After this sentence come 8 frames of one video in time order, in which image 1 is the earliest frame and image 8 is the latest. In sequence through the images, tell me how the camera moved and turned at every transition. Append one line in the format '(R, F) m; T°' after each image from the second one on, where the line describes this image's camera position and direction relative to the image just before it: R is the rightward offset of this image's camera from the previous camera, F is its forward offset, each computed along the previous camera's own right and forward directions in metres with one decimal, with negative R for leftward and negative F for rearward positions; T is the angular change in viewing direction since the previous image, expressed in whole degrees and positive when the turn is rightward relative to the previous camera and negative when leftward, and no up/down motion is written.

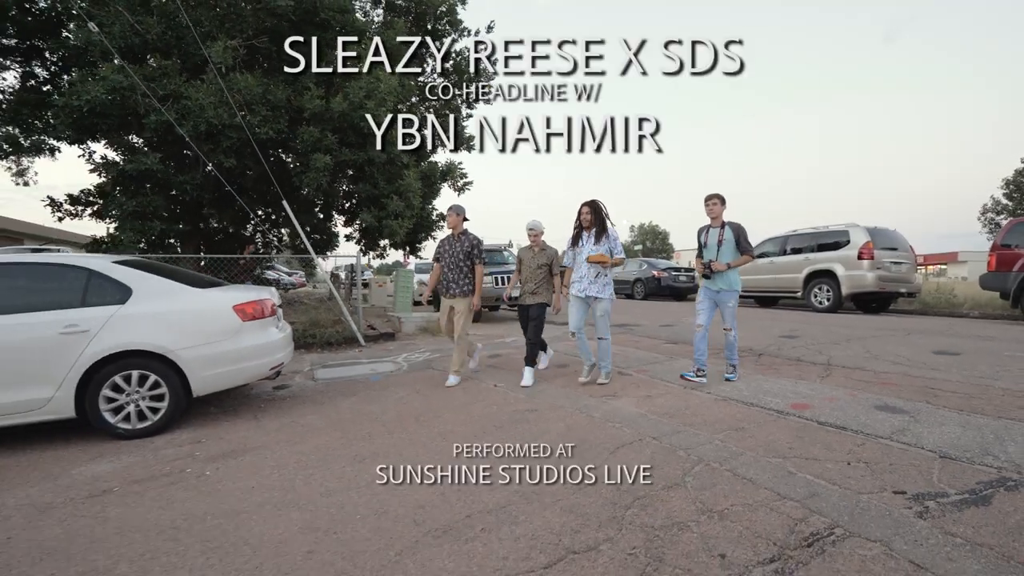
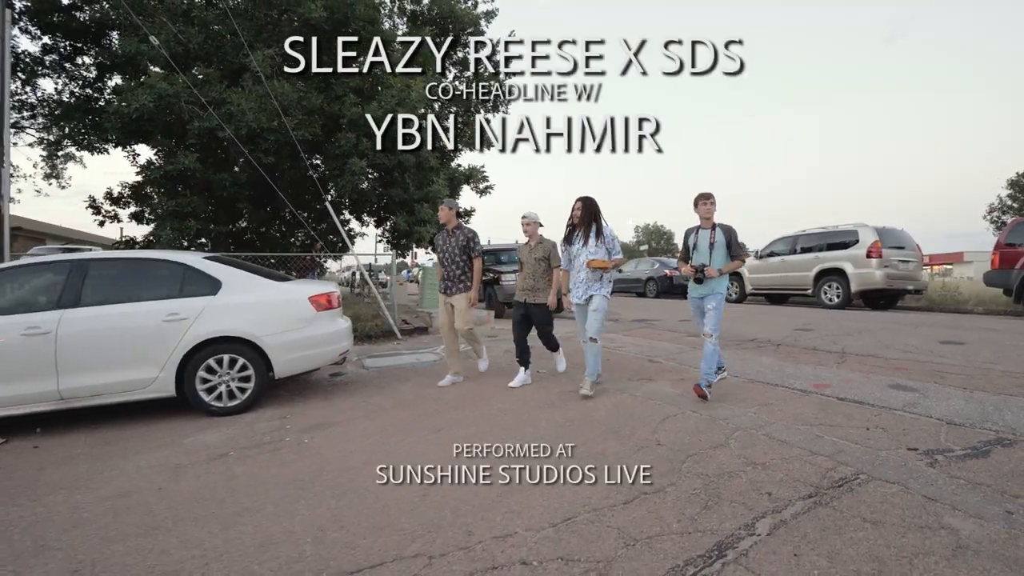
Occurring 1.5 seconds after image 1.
(-0.5, -0.6) m; 0°
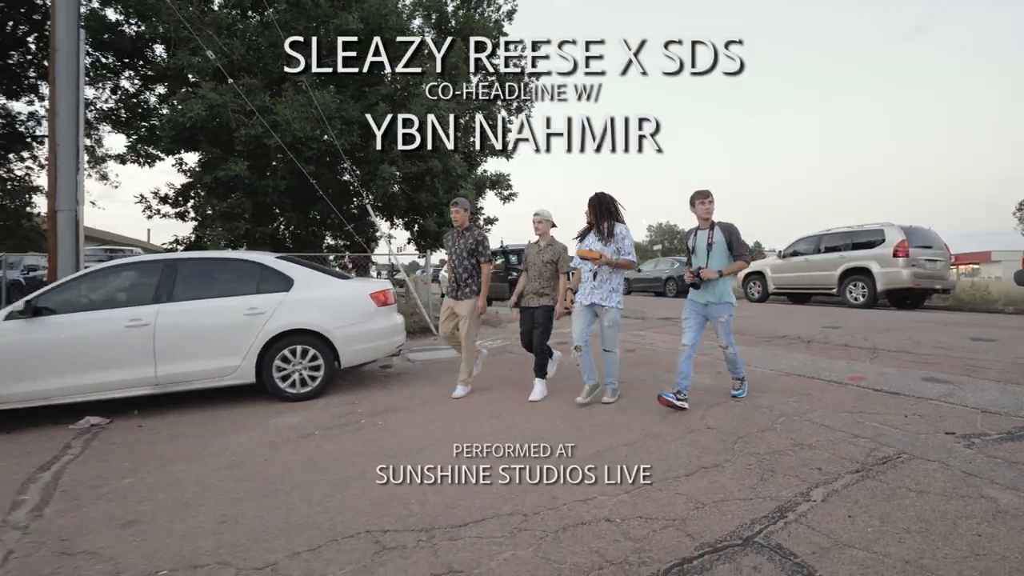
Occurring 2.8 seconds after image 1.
(-0.4, -0.4) m; -2°
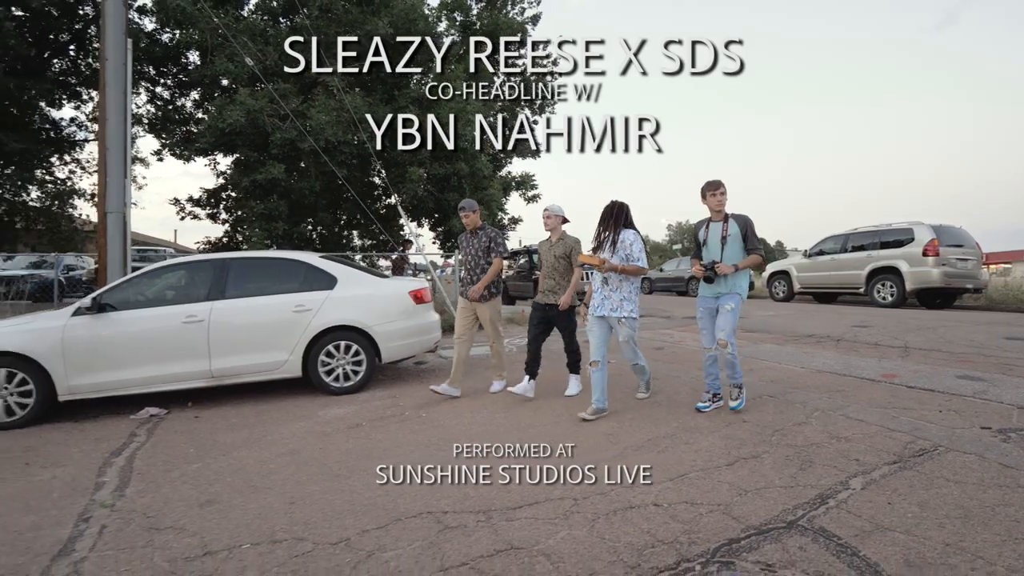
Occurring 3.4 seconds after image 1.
(-0.2, -0.2) m; -2°
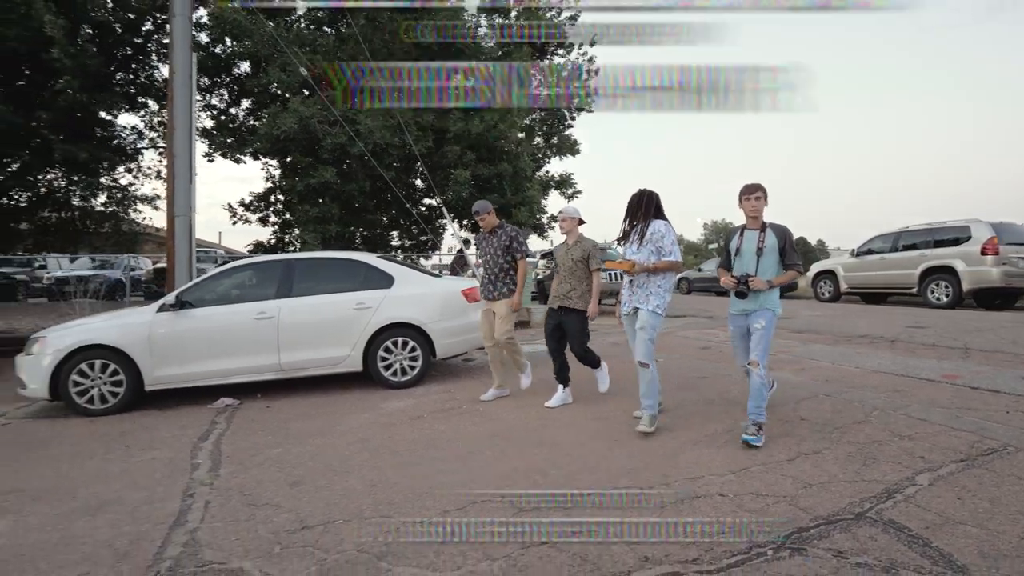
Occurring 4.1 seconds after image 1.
(-0.2, -0.2) m; -3°
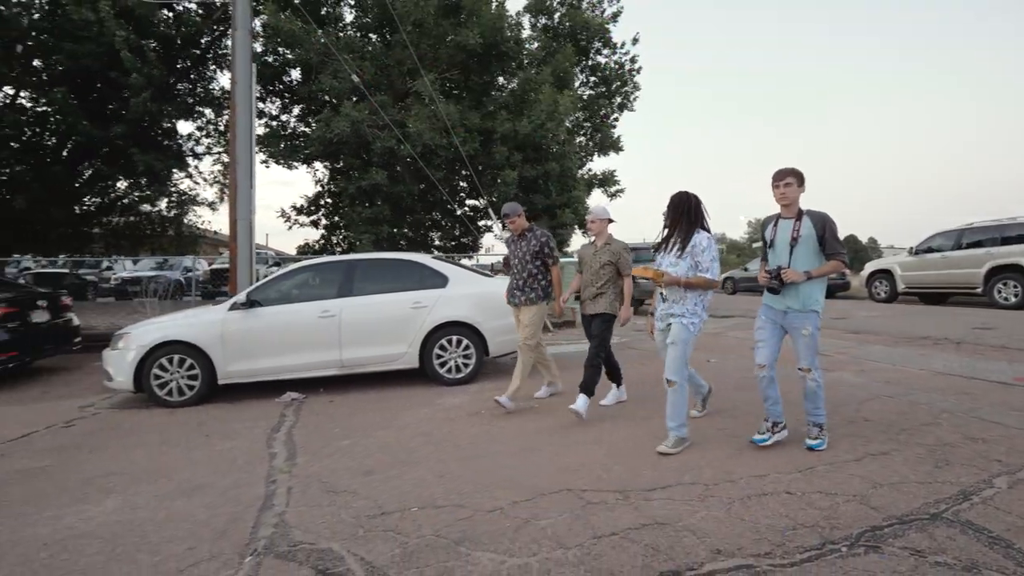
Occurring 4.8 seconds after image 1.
(-0.2, -0.1) m; -4°
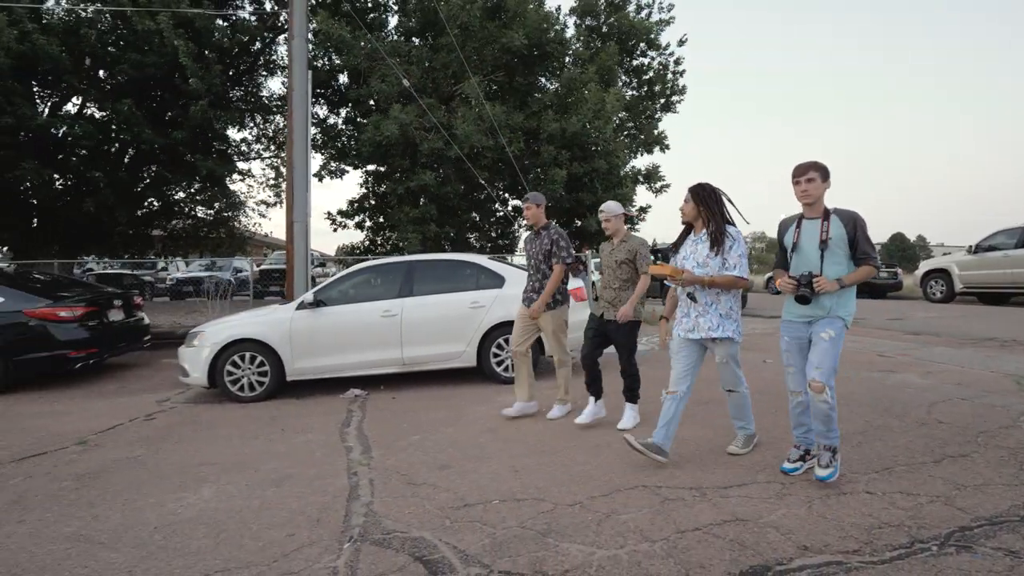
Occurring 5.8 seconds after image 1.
(-0.3, -0.1) m; -3°
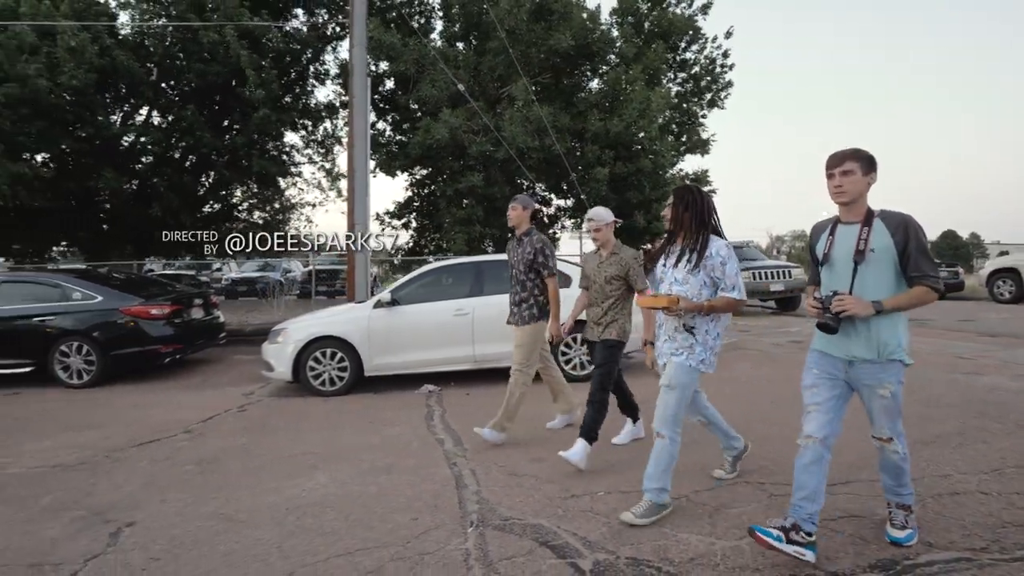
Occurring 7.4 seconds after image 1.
(-0.5, -0.1) m; -3°
